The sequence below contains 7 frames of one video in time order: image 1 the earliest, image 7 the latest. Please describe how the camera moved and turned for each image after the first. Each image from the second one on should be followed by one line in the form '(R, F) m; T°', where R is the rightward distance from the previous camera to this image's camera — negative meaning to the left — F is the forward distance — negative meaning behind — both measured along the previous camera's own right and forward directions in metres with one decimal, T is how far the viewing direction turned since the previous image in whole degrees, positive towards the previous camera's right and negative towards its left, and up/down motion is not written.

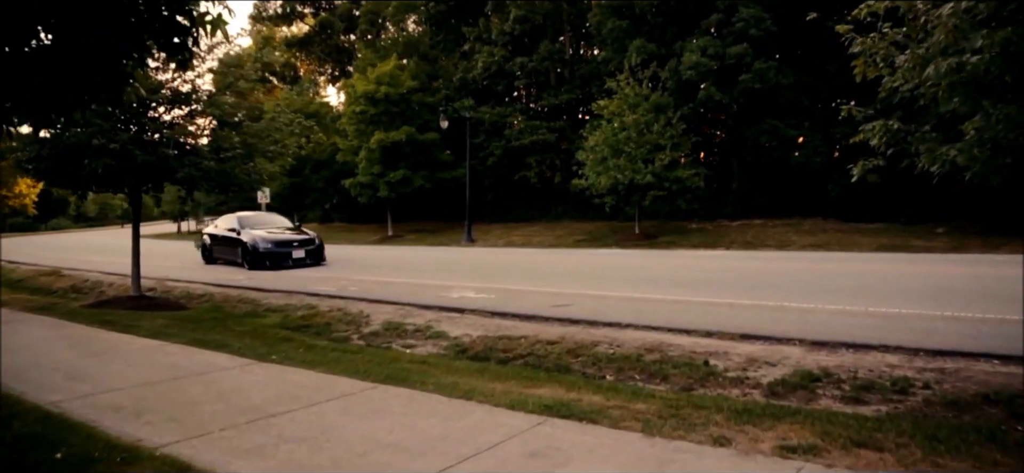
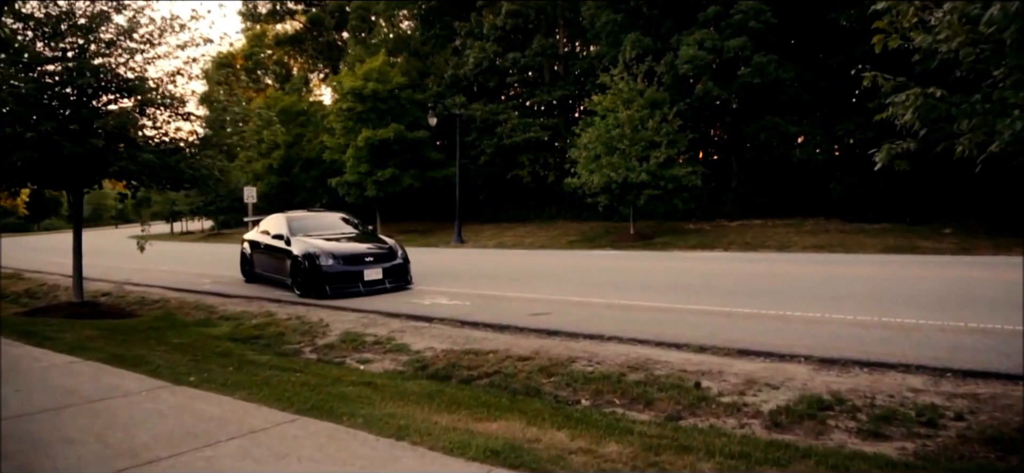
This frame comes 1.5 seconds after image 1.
(+0.3, +0.9) m; 0°
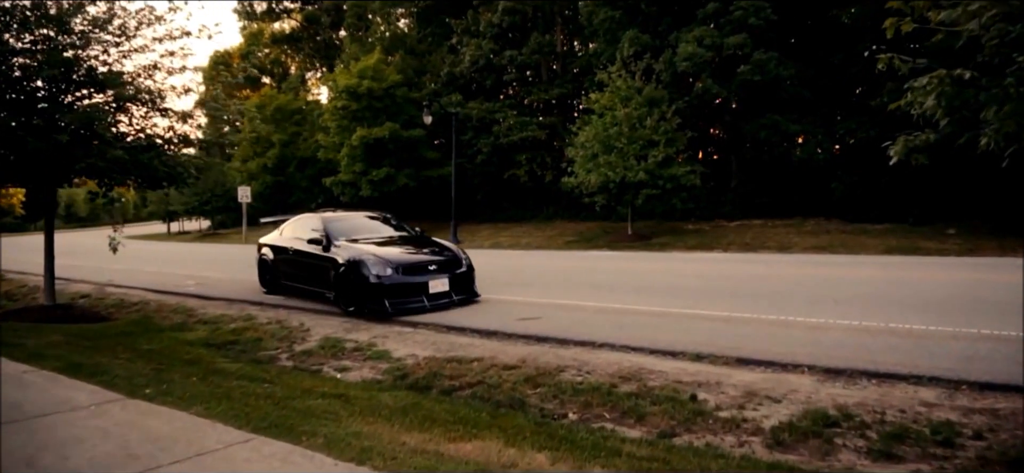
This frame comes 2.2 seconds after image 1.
(+0.1, +0.4) m; 0°
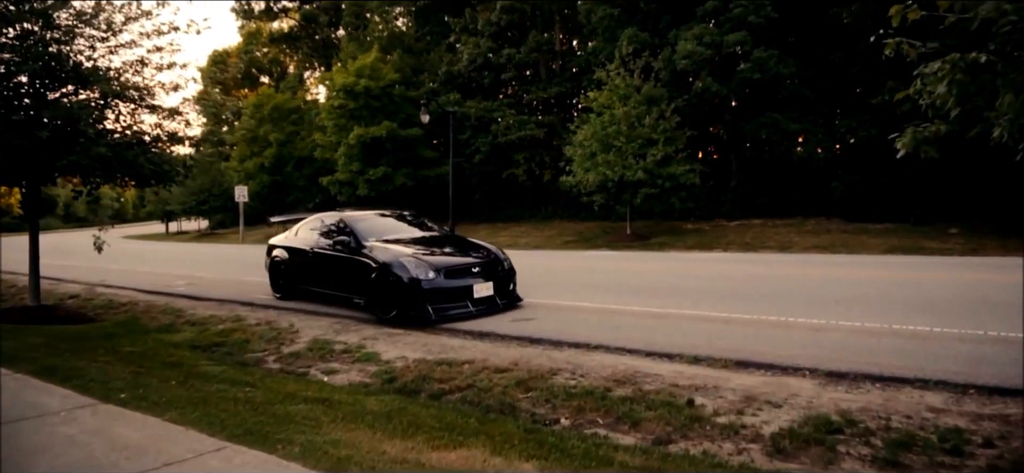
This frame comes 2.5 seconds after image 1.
(+0.1, +0.2) m; 0°
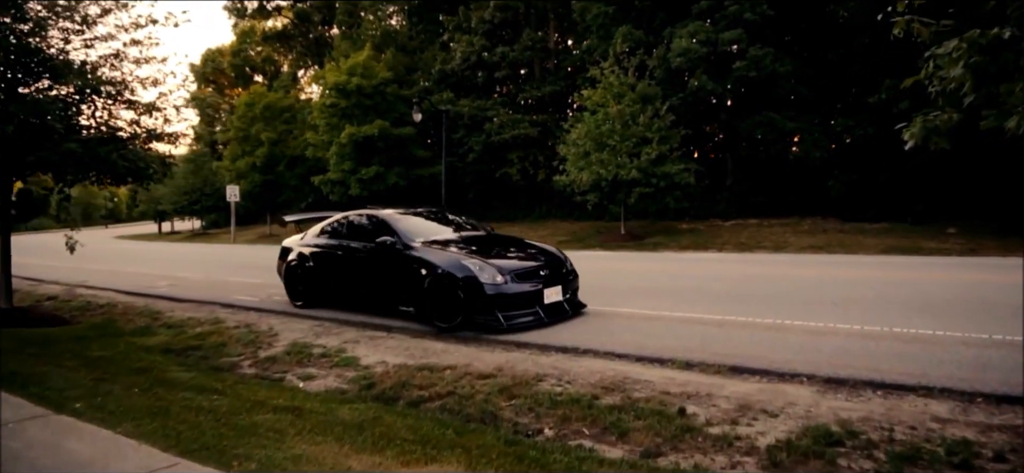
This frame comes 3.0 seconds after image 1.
(+0.1, +0.3) m; 0°
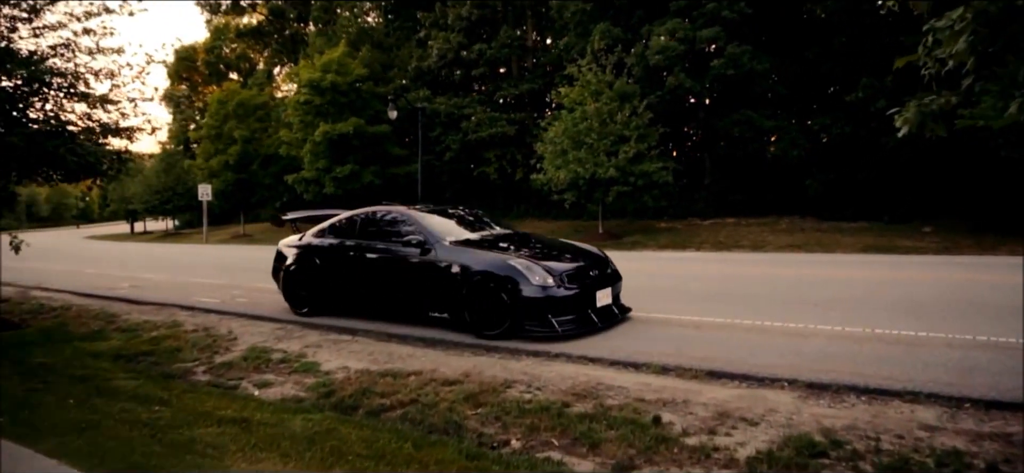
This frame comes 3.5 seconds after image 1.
(+0.1, +0.3) m; +2°
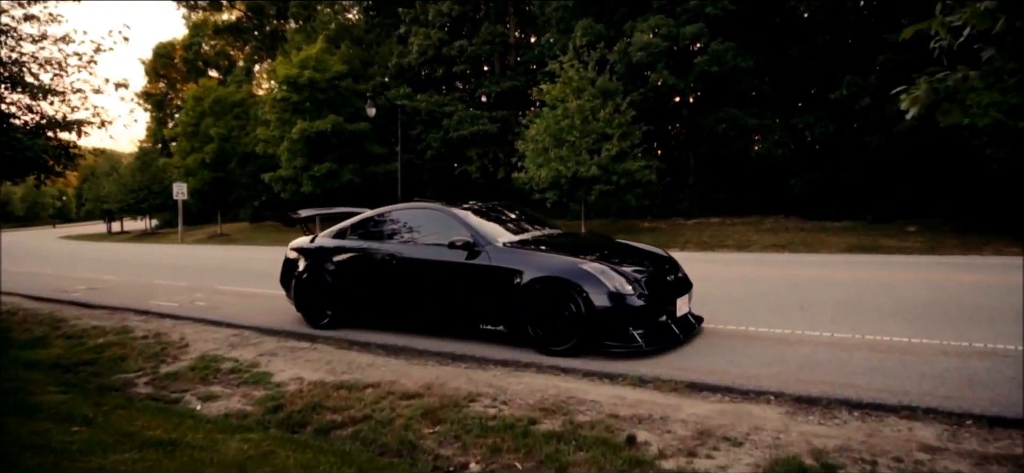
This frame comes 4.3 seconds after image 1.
(+0.1, +0.4) m; +1°
